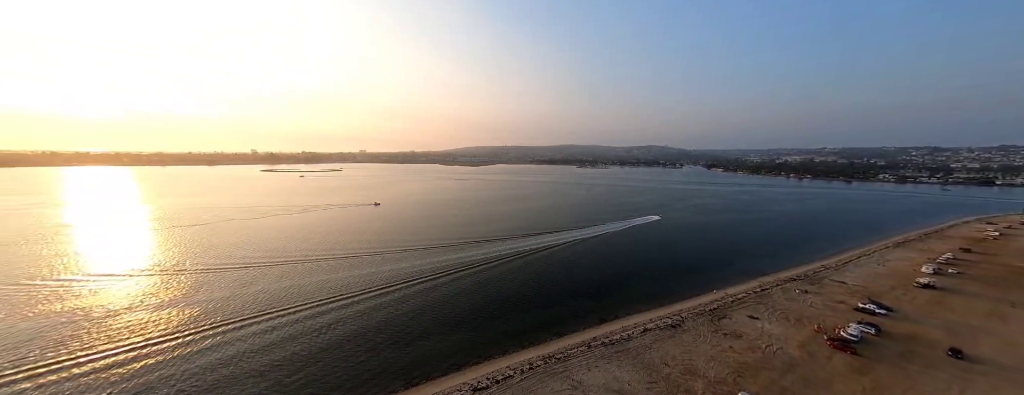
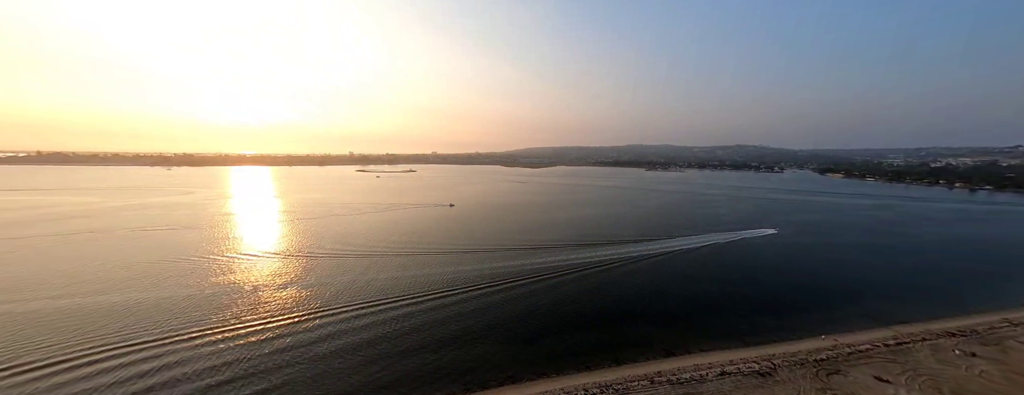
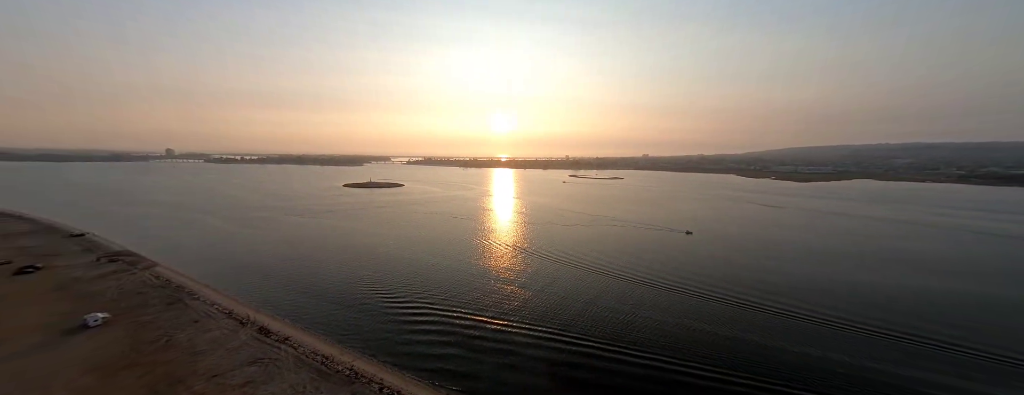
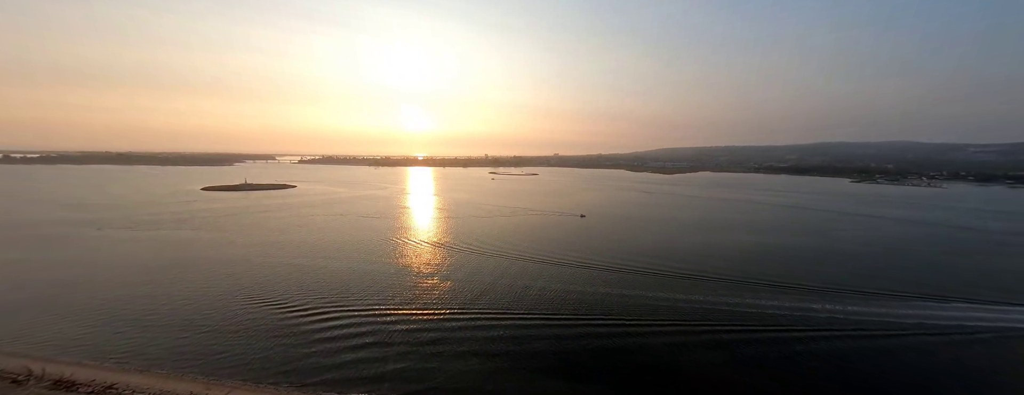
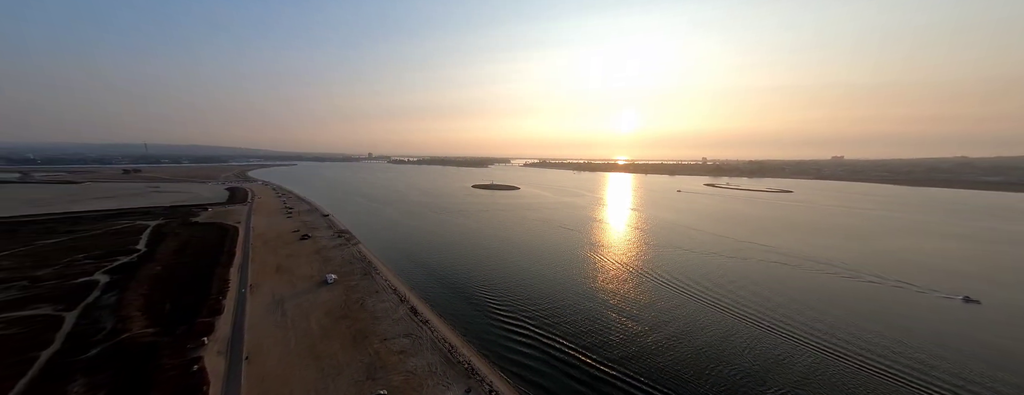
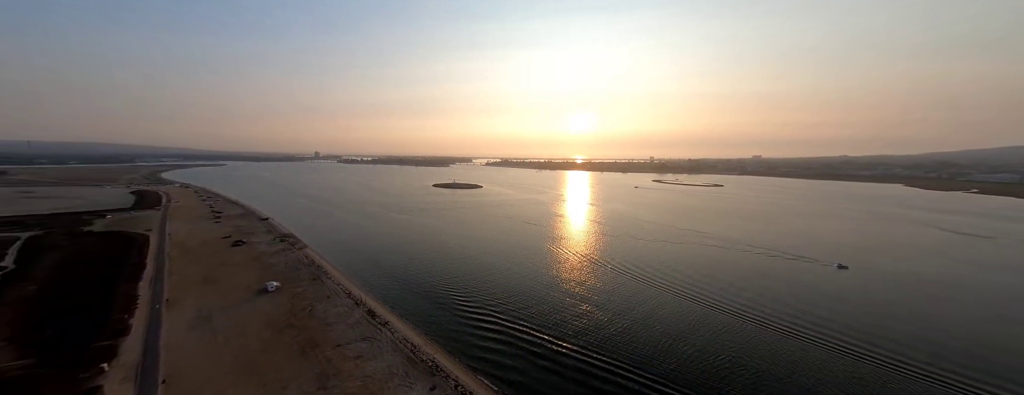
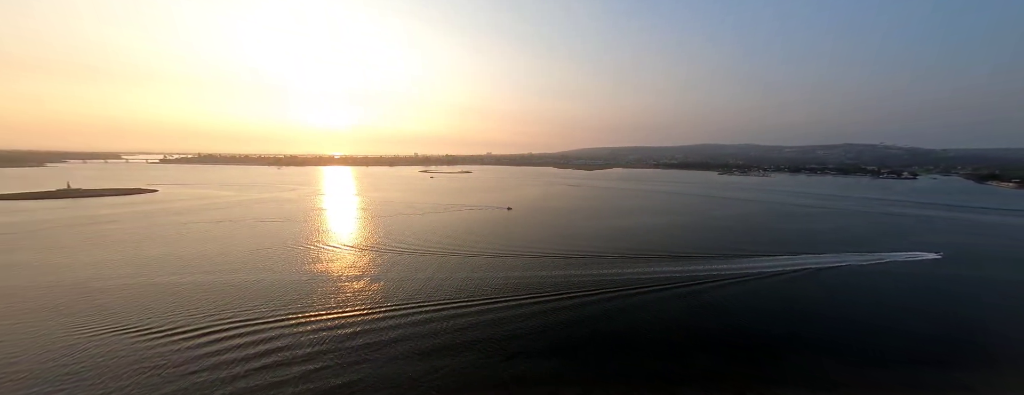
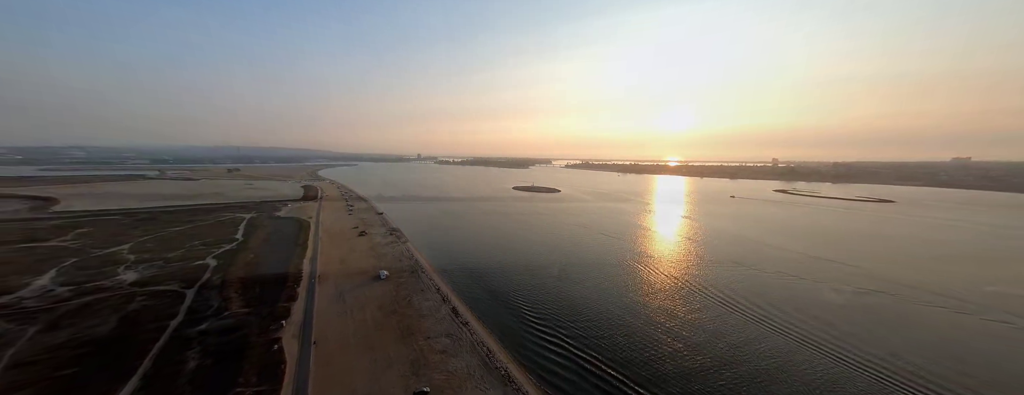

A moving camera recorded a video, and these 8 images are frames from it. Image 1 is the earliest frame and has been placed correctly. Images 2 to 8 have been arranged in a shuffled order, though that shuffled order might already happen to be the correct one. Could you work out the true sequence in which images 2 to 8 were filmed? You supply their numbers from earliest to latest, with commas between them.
2, 7, 4, 3, 6, 5, 8
